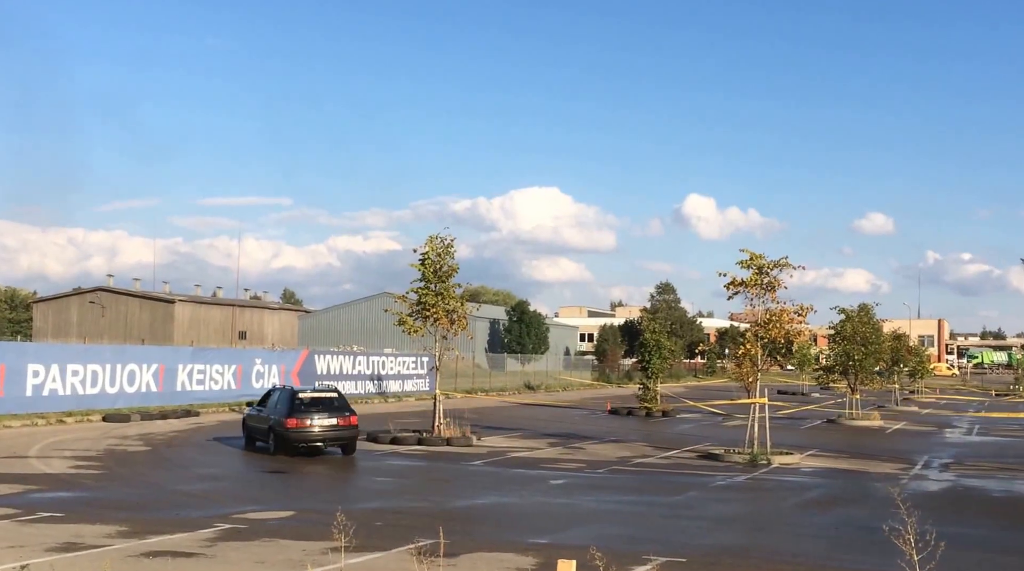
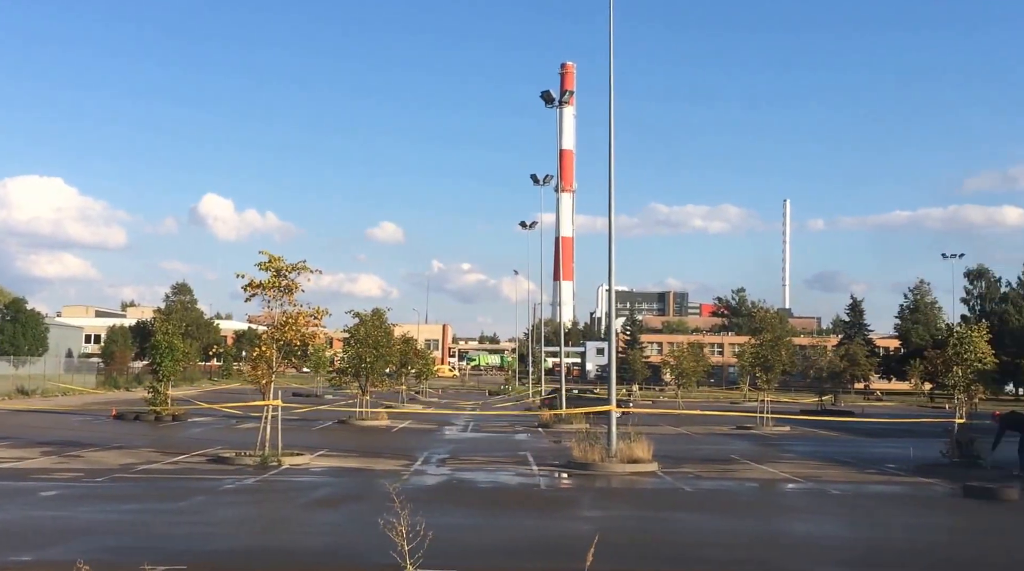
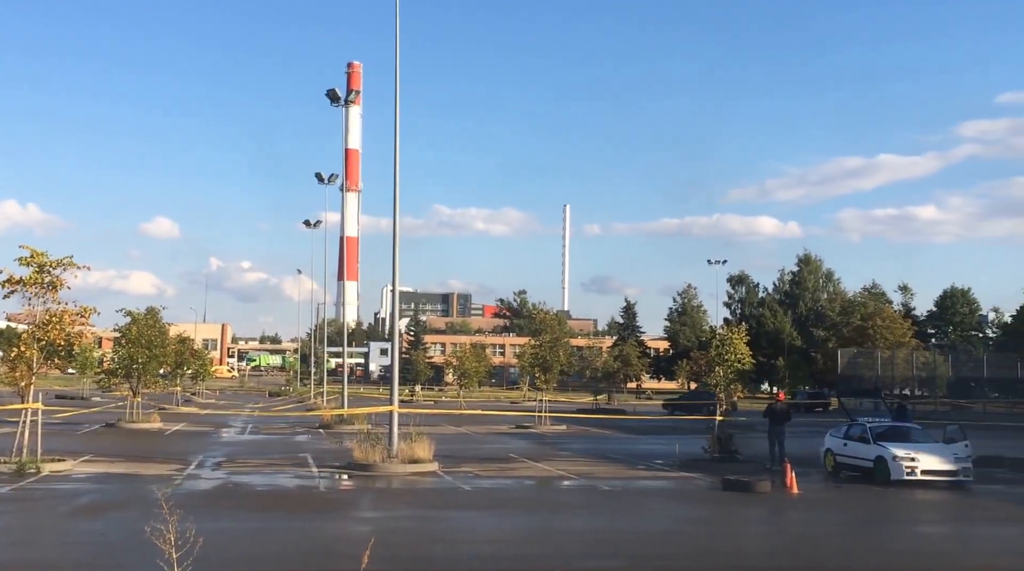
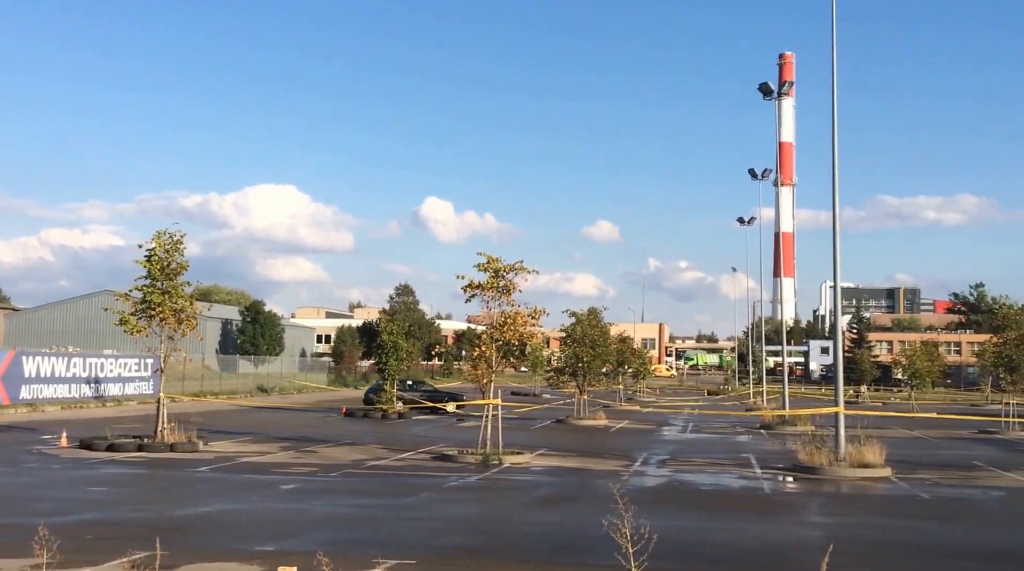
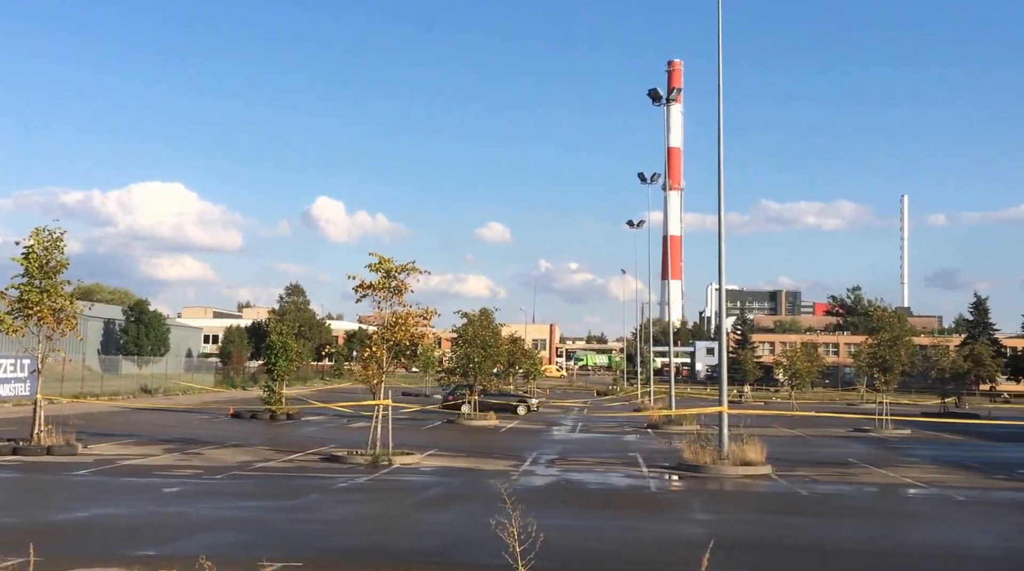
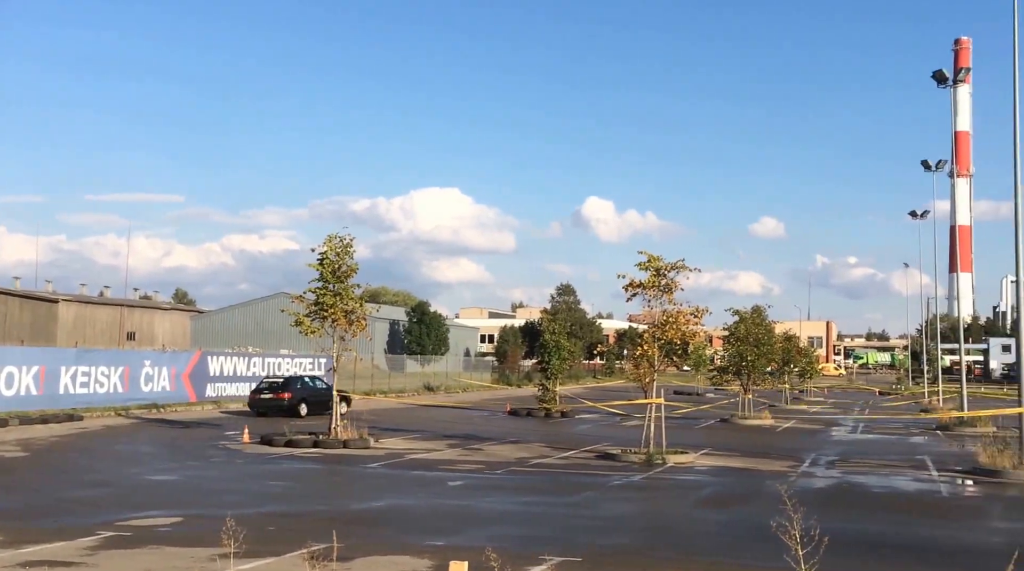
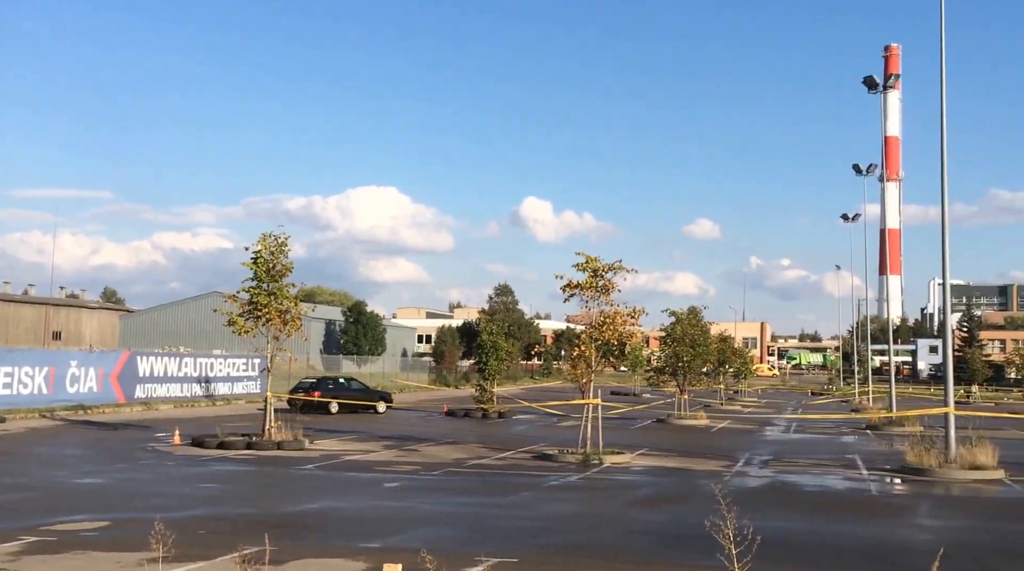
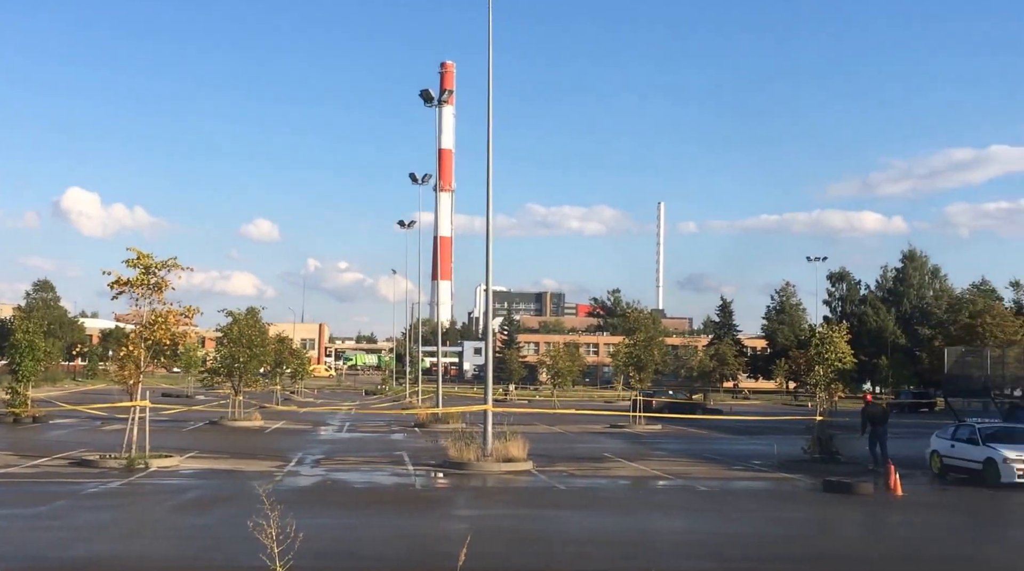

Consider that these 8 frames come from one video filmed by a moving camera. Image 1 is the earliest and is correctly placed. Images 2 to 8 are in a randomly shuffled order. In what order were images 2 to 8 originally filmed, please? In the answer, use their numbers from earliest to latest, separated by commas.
6, 7, 4, 5, 2, 8, 3
